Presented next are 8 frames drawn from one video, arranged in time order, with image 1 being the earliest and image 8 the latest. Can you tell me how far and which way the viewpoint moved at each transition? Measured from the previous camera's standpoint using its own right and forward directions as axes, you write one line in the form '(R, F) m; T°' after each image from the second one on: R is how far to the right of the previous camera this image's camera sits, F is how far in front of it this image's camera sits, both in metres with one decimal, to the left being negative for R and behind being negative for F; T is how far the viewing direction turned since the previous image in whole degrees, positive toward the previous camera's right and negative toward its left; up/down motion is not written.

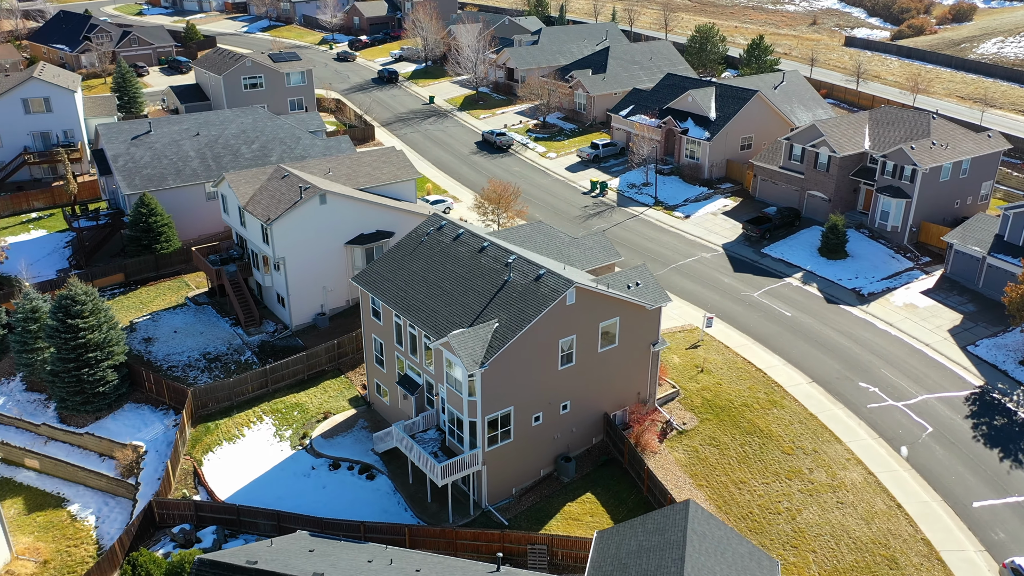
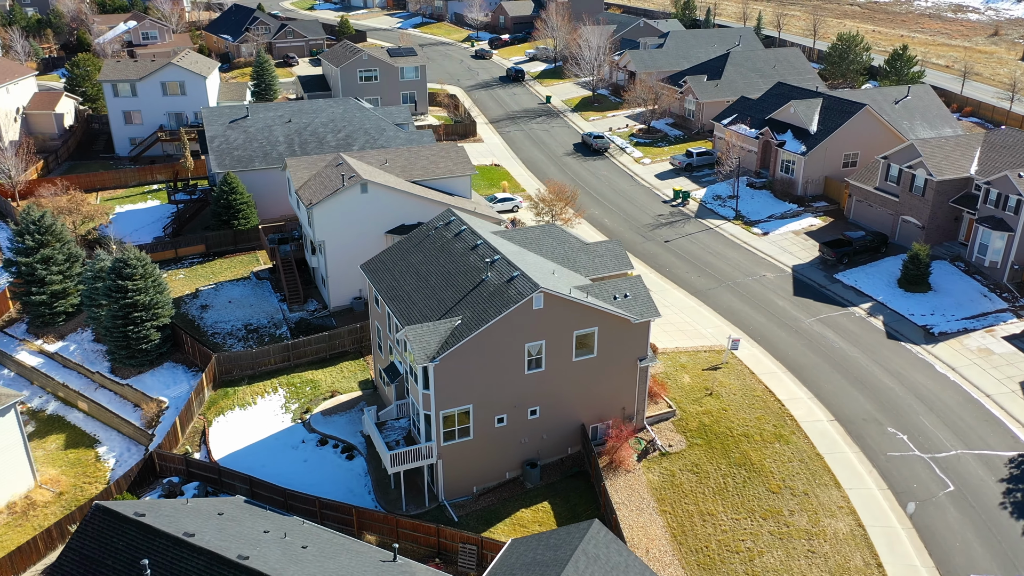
(+6.4, +0.7) m; -12°
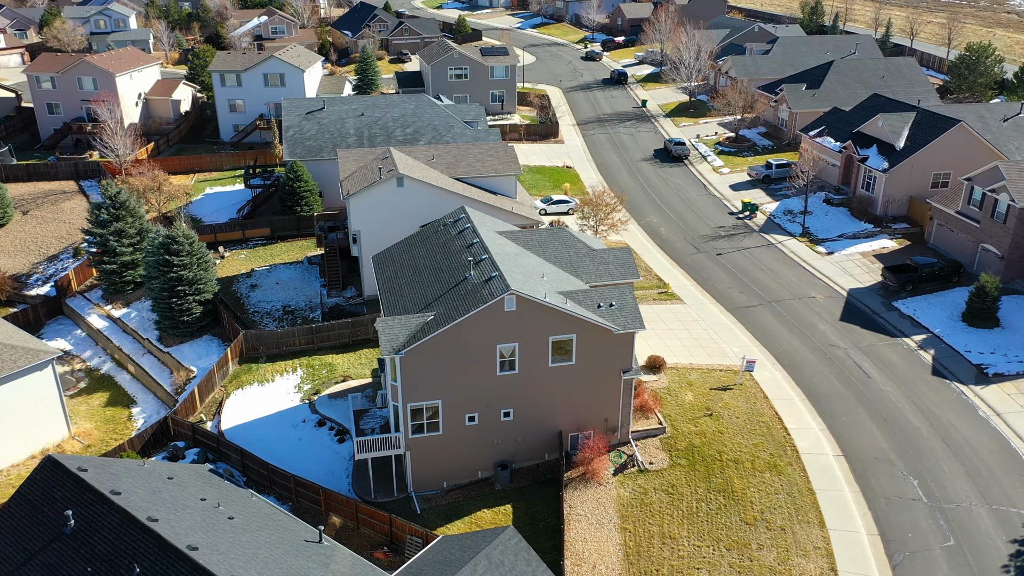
(+5.2, +0.5) m; -10°
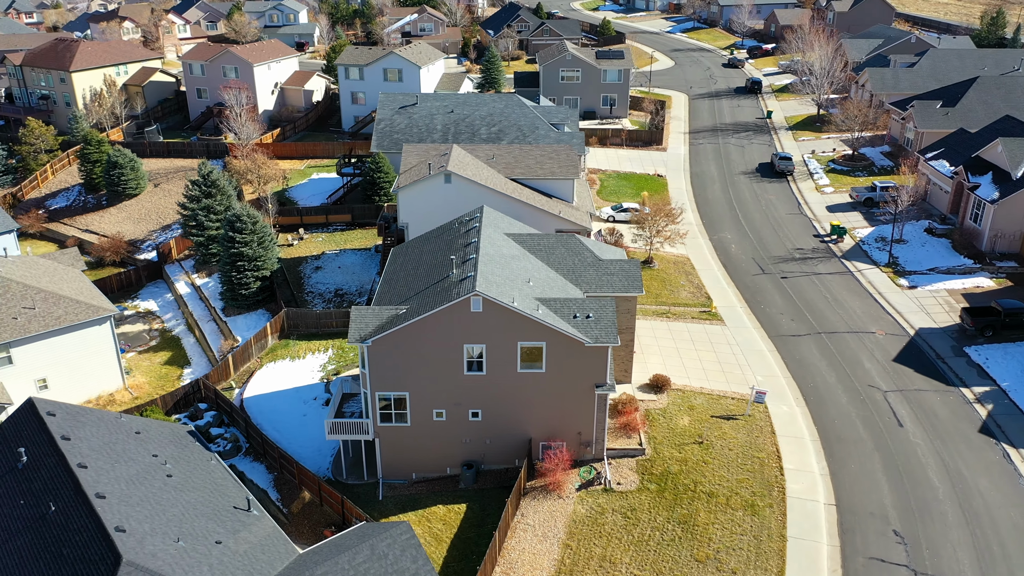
(+6.4, +0.7) m; -12°
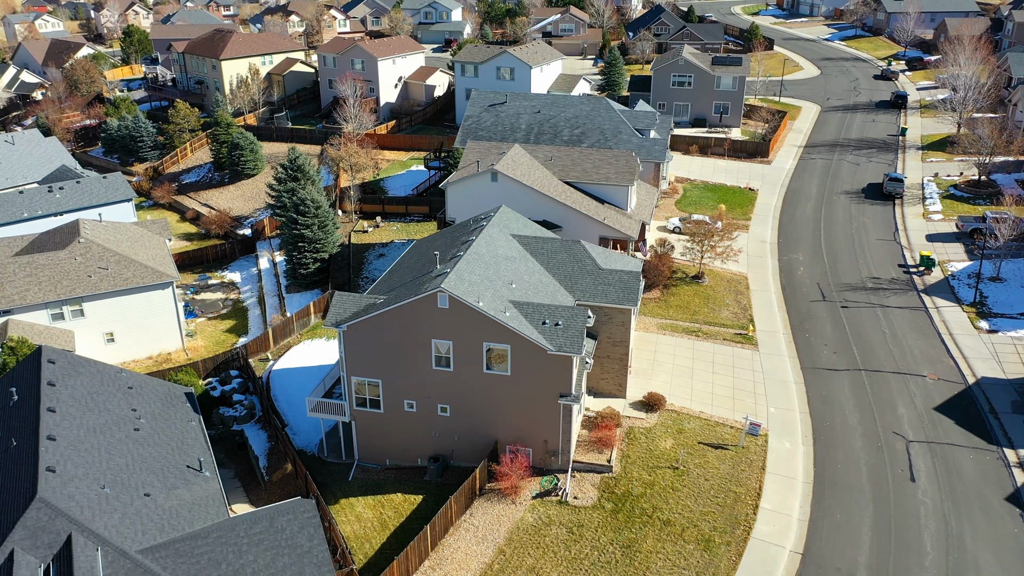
(+6.4, +0.7) m; -12°
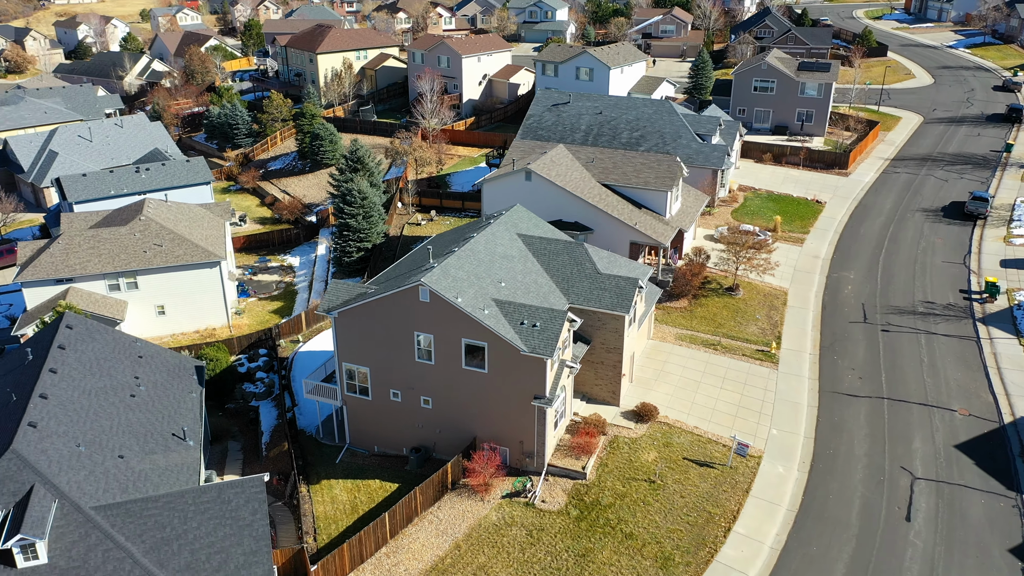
(+4.5, +0.3) m; -8°
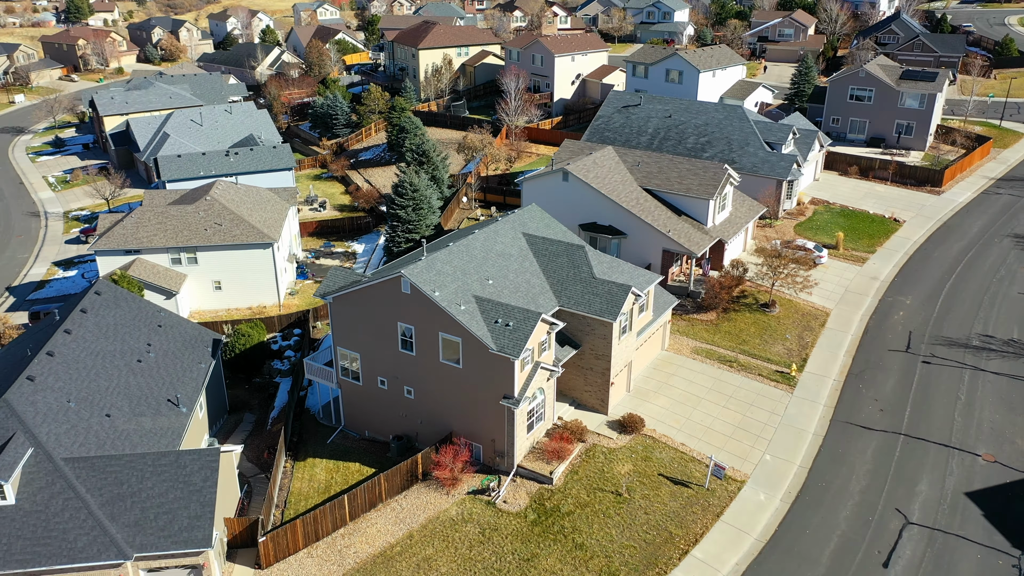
(+5.0, +0.5) m; -9°
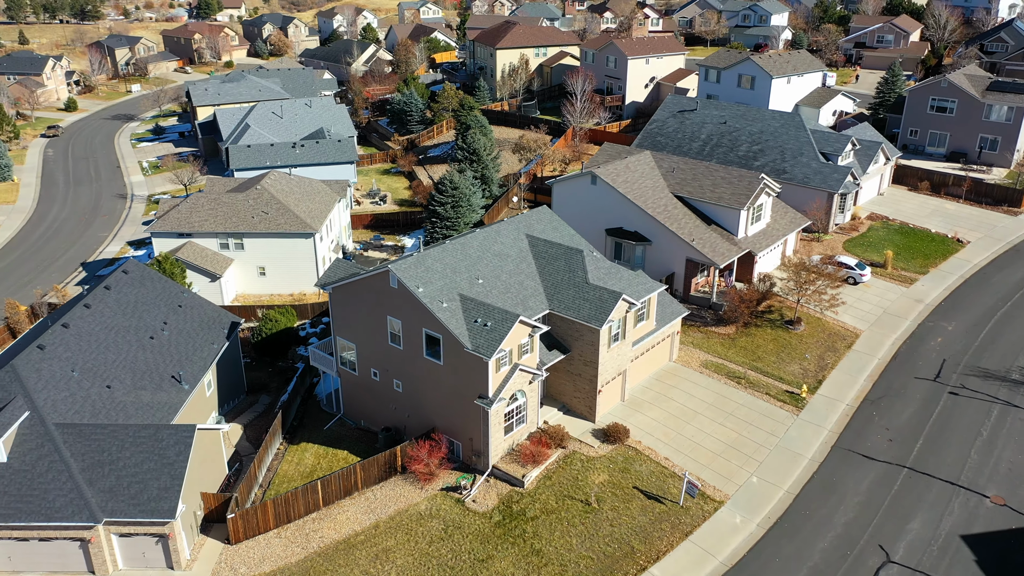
(+4.0, +0.3) m; -7°
